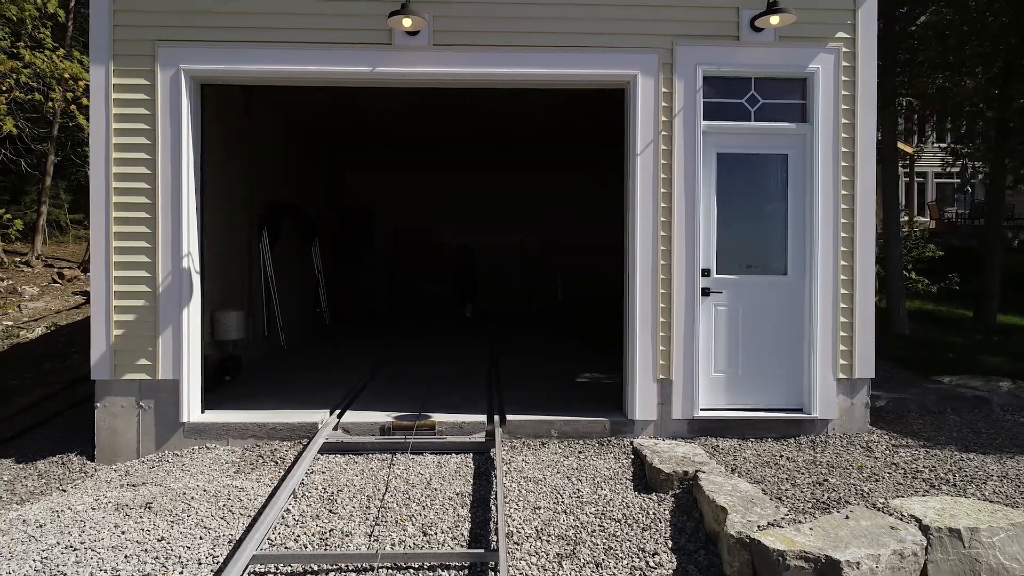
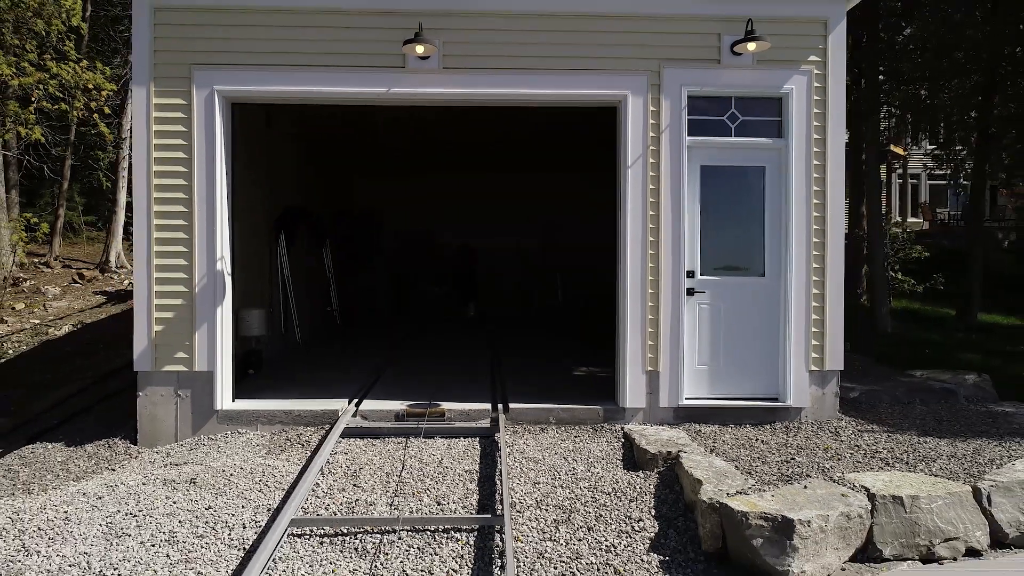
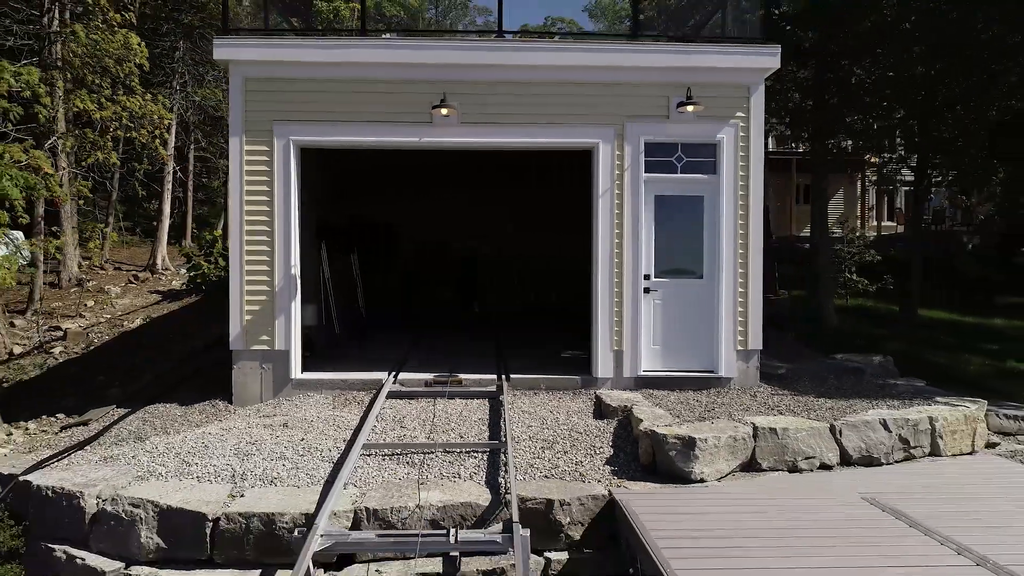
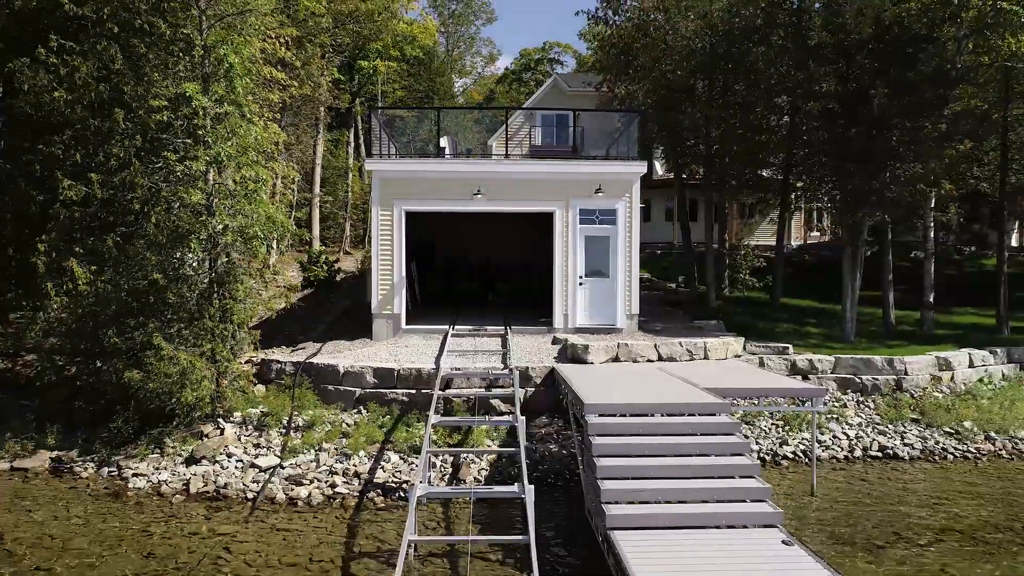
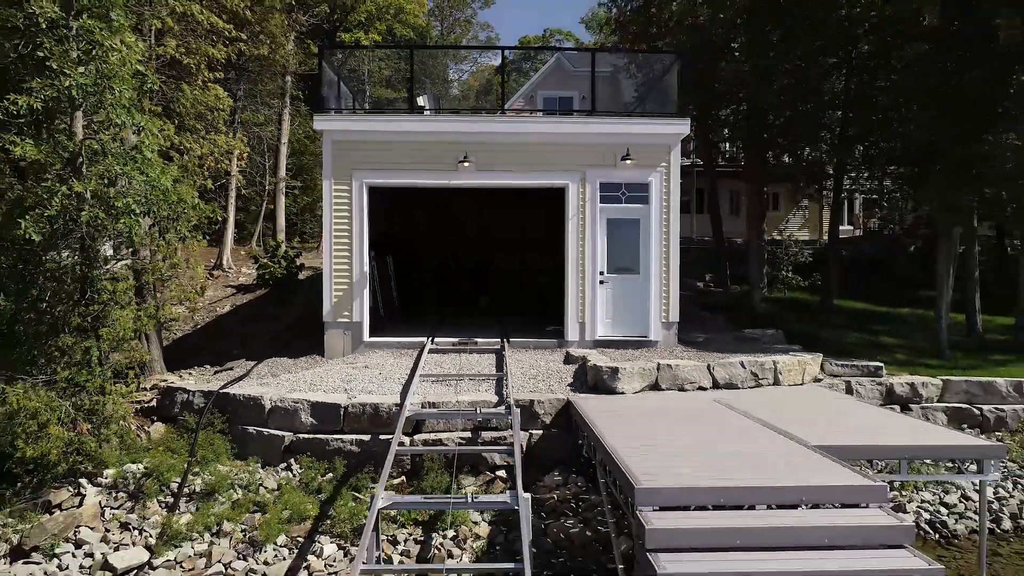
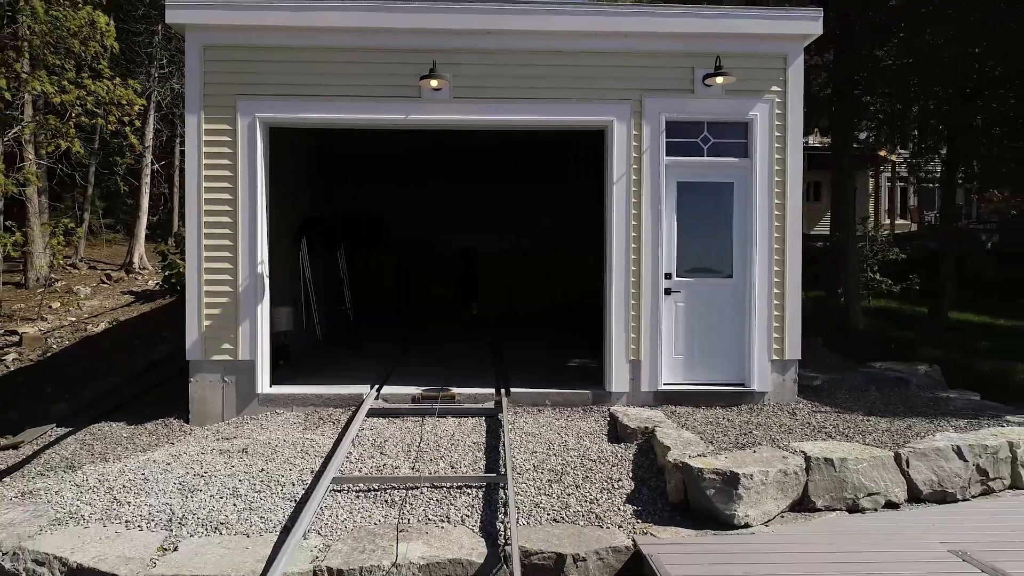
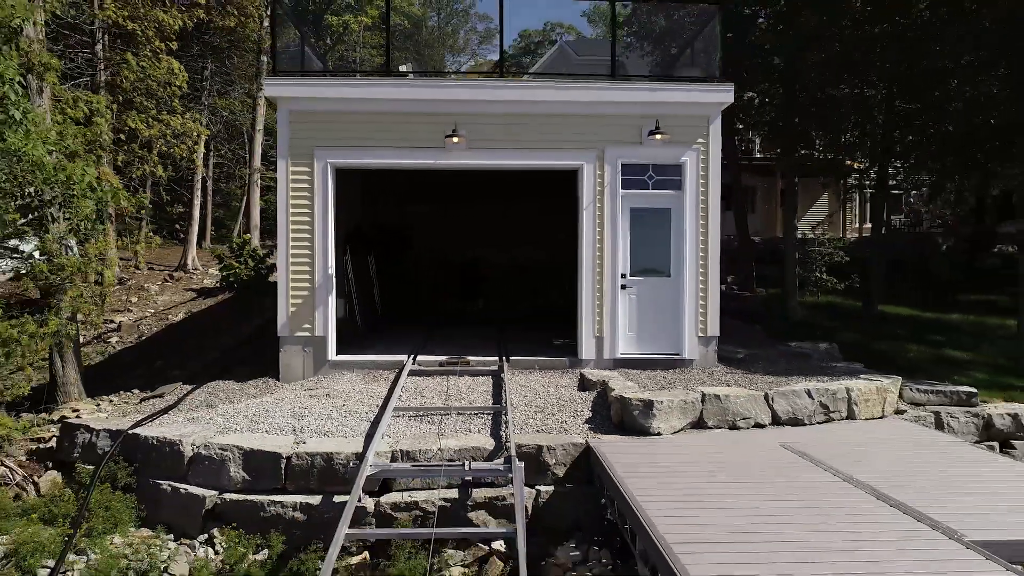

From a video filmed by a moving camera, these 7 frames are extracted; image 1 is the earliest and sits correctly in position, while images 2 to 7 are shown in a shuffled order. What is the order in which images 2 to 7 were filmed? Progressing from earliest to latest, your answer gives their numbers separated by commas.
2, 6, 3, 7, 5, 4
